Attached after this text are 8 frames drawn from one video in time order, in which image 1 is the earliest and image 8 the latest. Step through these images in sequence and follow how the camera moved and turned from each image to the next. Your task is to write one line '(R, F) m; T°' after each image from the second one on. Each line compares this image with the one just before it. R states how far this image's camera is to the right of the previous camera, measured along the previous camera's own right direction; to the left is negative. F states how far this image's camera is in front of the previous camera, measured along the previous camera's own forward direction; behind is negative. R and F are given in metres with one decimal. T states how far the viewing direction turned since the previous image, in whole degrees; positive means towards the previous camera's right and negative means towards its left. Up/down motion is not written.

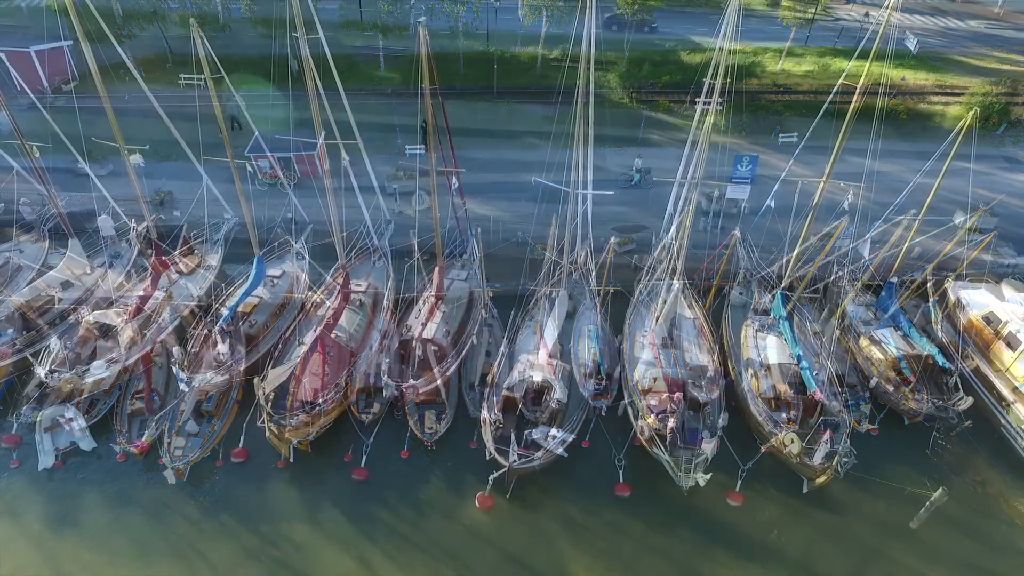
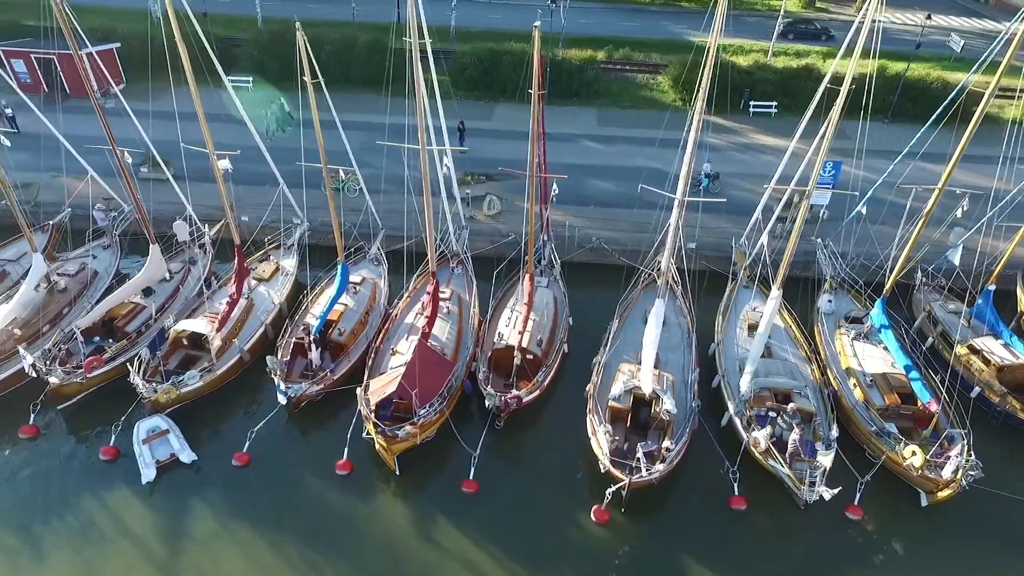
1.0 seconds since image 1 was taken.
(-2.7, +0.2) m; 0°
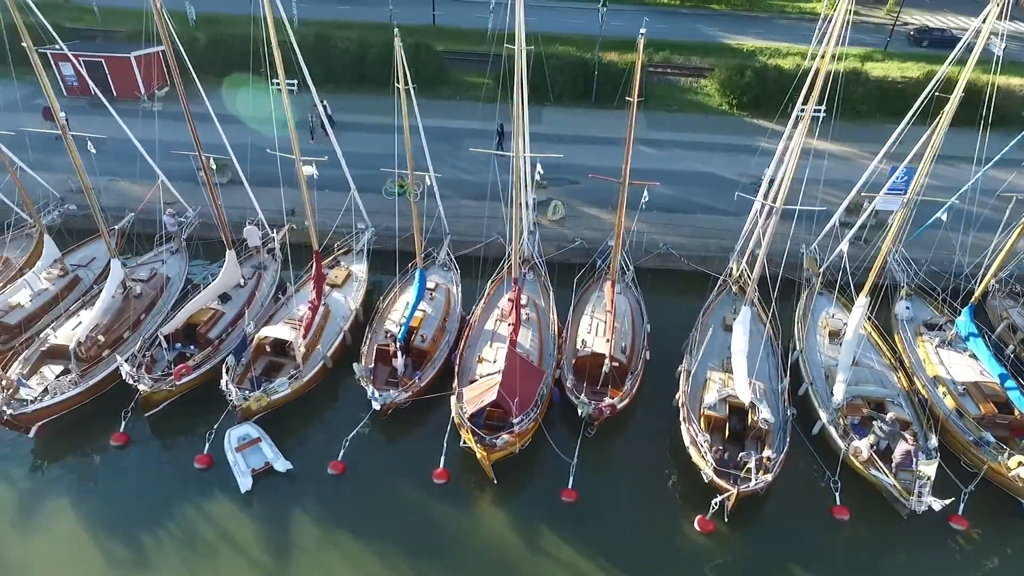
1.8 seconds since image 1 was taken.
(-2.4, +0.1) m; 0°
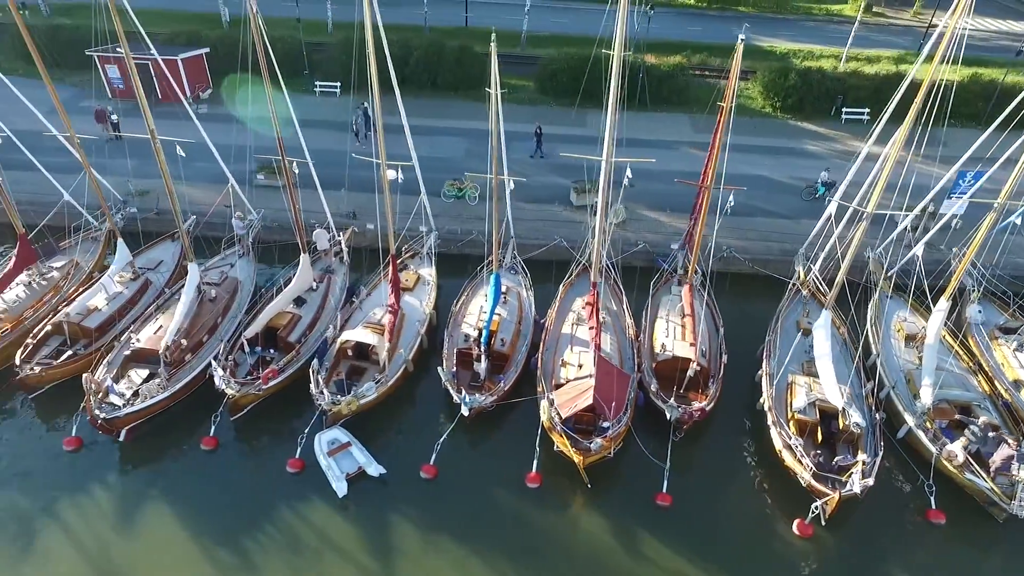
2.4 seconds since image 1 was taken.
(-2.3, 0.0) m; 0°
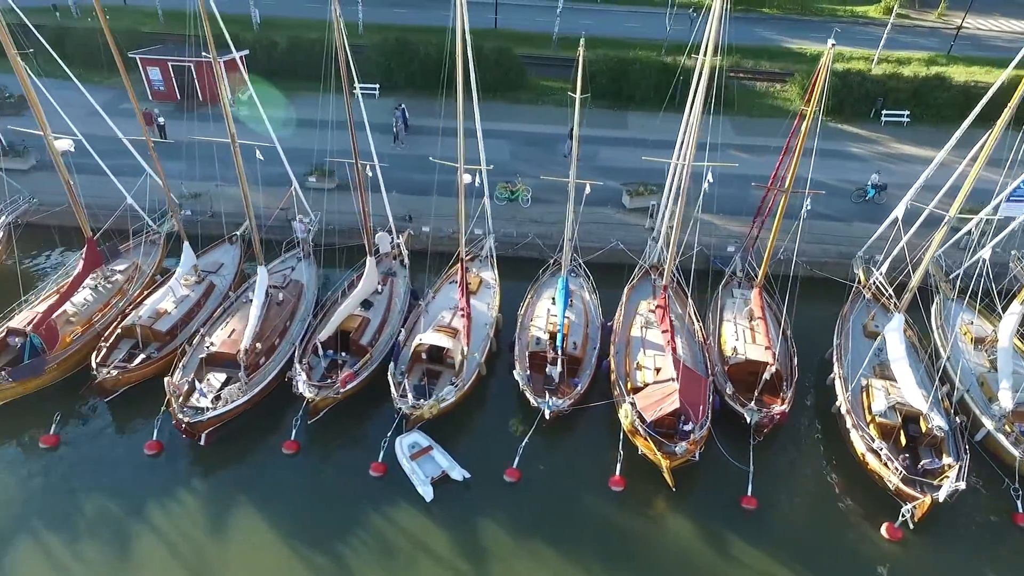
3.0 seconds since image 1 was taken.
(-2.1, 0.0) m; 0°
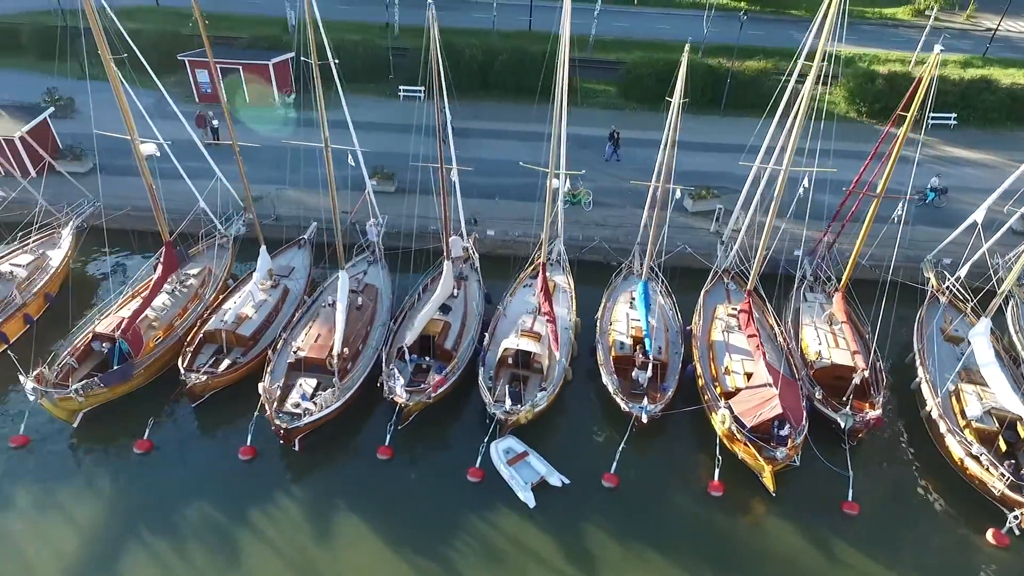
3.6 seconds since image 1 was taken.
(-2.5, 0.0) m; 0°
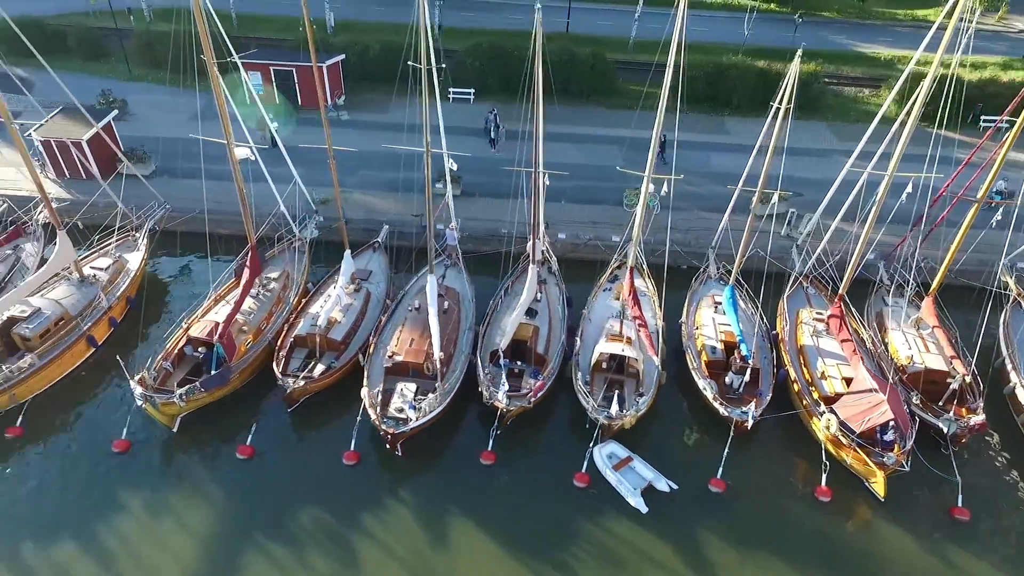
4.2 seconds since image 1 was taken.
(-2.7, 0.0) m; 0°
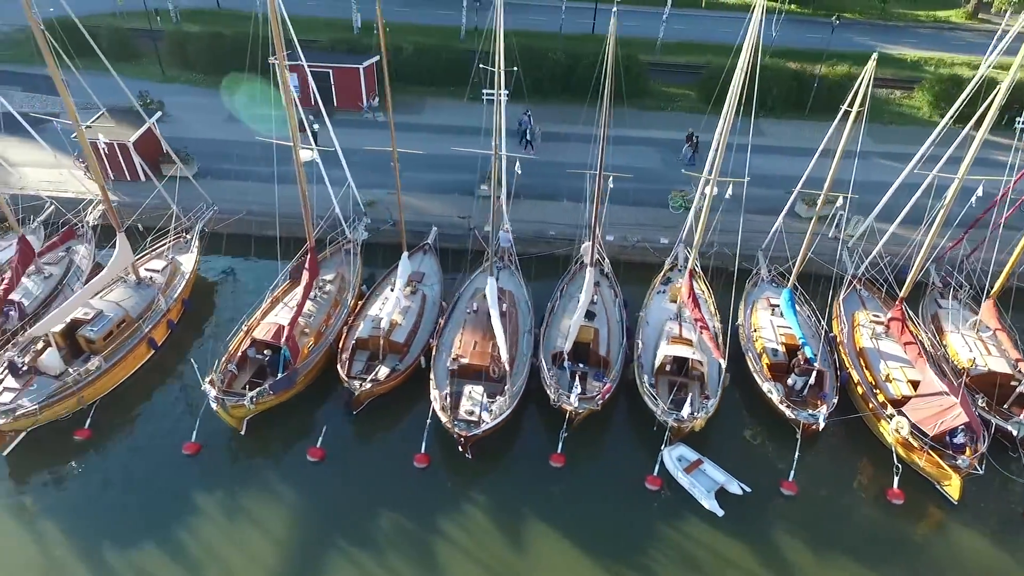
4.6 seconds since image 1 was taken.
(-1.8, 0.0) m; 0°
